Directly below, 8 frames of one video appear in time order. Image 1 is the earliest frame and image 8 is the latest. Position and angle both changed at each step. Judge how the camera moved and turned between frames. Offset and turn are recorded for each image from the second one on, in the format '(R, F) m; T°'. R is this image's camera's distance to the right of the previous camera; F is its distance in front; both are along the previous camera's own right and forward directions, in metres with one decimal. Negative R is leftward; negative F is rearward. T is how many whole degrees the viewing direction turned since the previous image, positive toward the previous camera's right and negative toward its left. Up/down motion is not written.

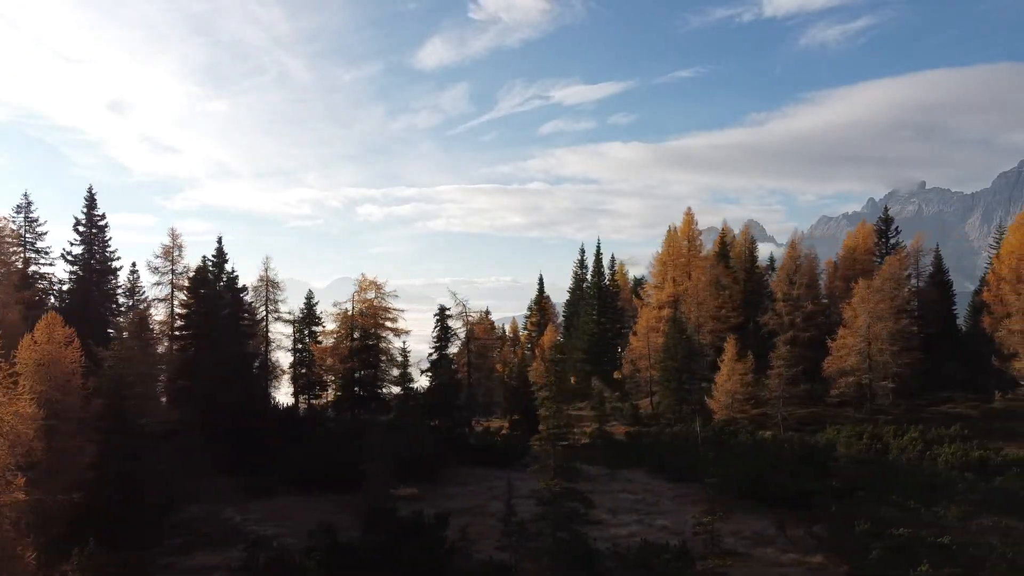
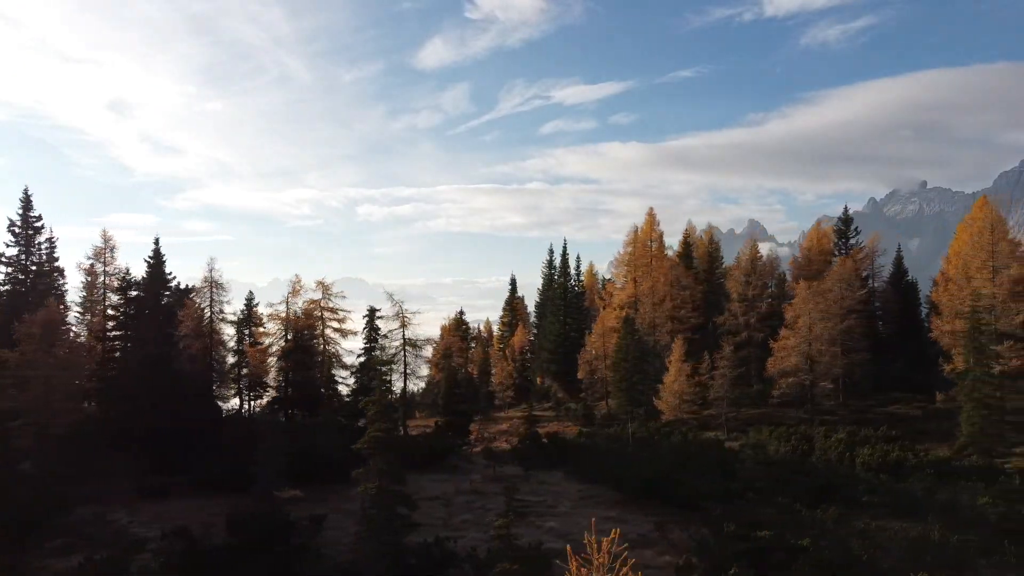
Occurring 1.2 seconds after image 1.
(+4.6, 0.0) m; 0°
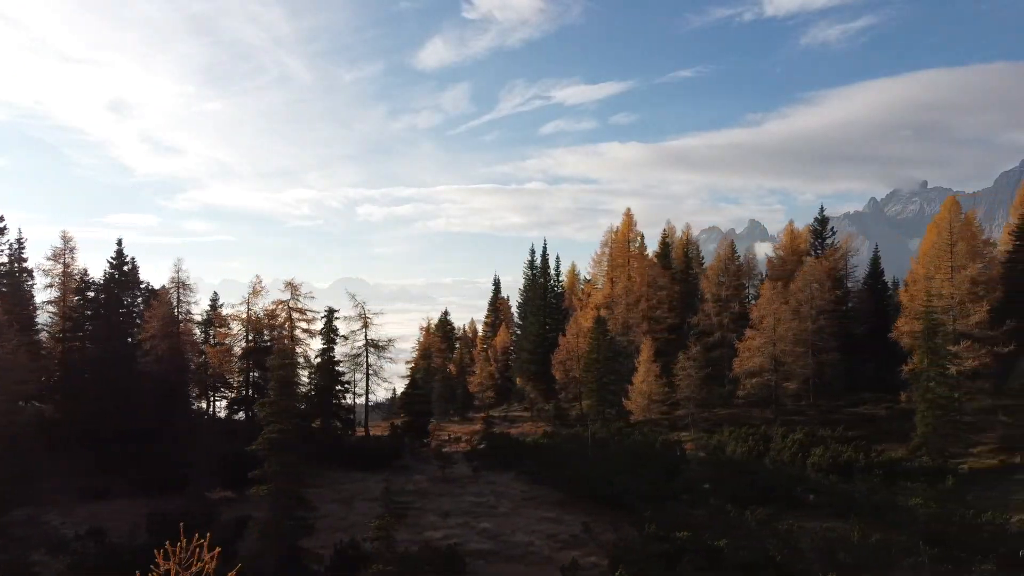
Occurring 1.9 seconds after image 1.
(+2.8, 0.0) m; 0°
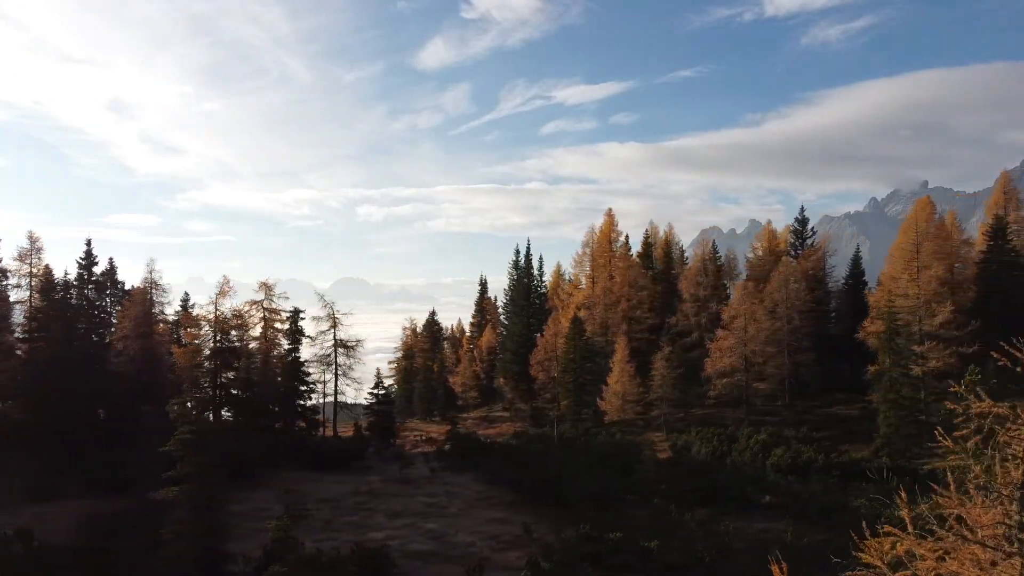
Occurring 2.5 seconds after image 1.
(+2.3, 0.0) m; 0°
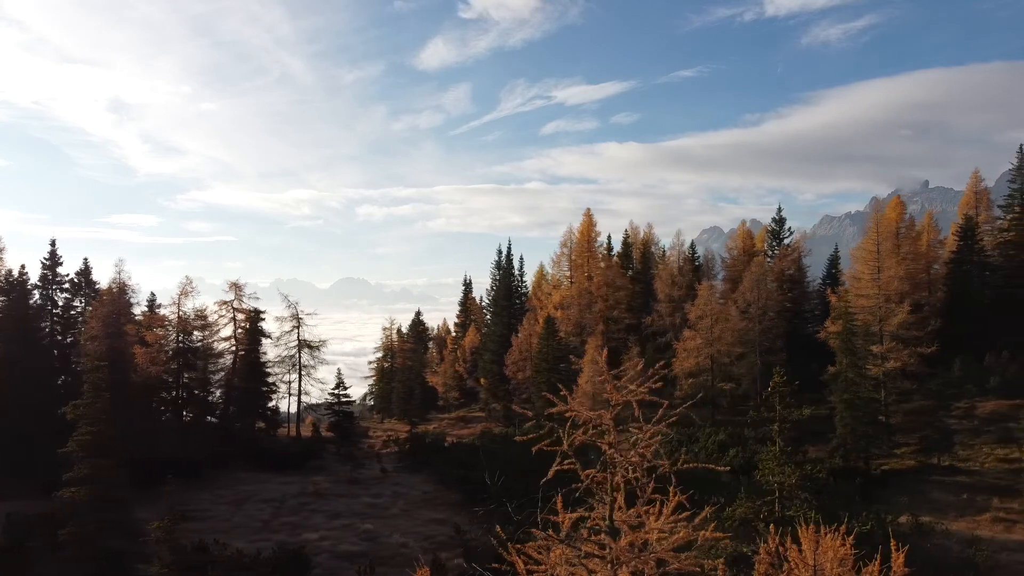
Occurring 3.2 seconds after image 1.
(+2.6, 0.0) m; 0°
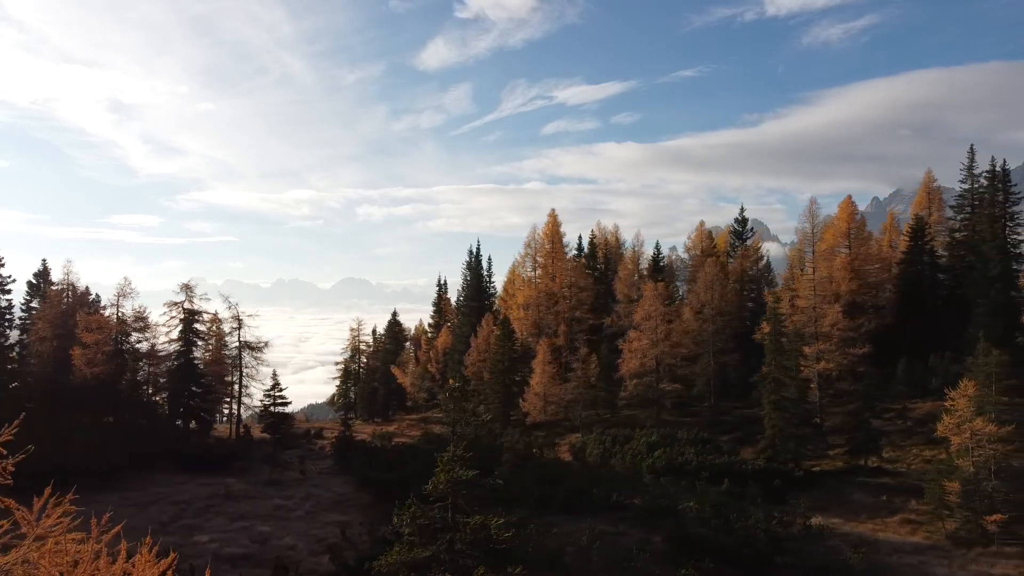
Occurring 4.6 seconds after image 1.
(+4.3, 0.0) m; 0°
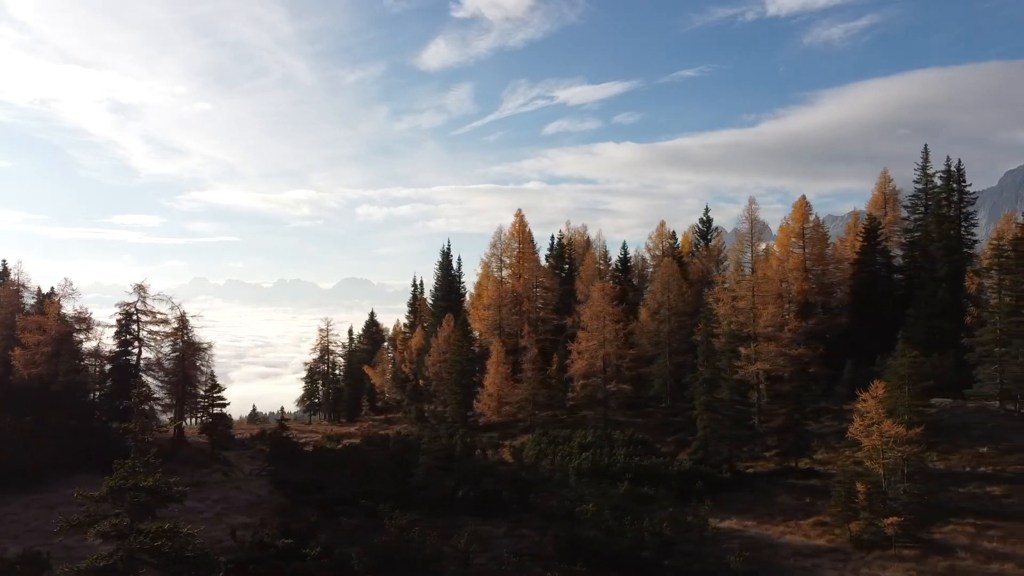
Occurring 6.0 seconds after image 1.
(+4.1, +0.1) m; 0°
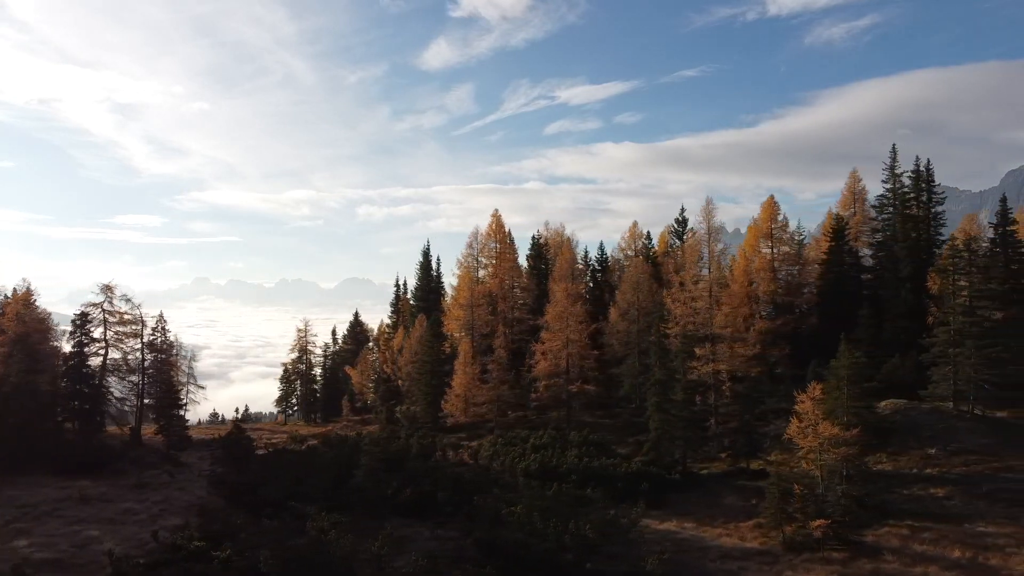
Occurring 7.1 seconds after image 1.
(+2.9, +0.1) m; 0°
